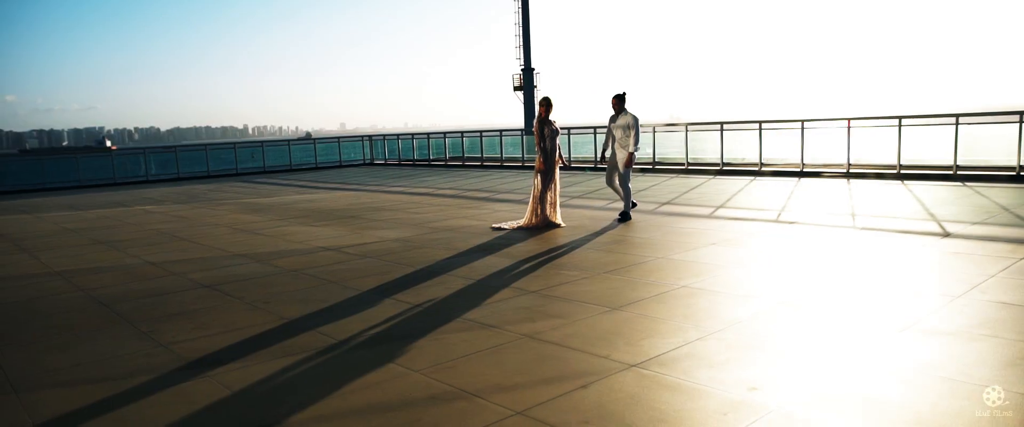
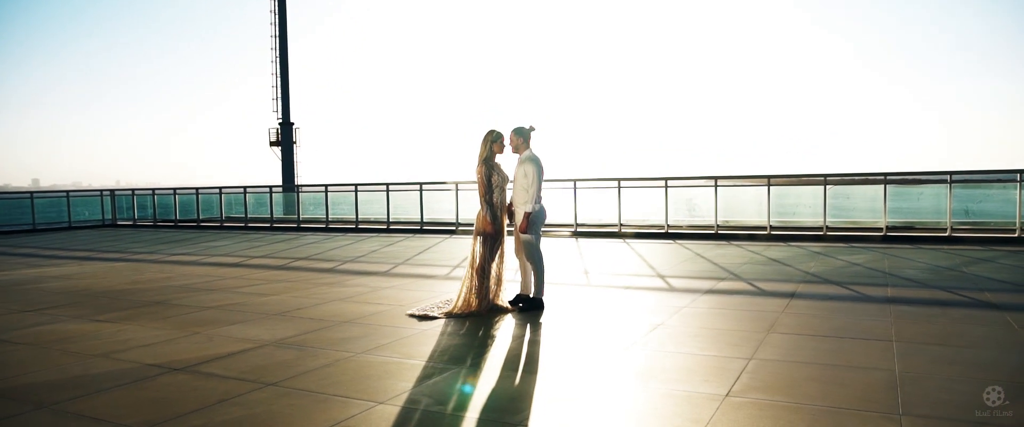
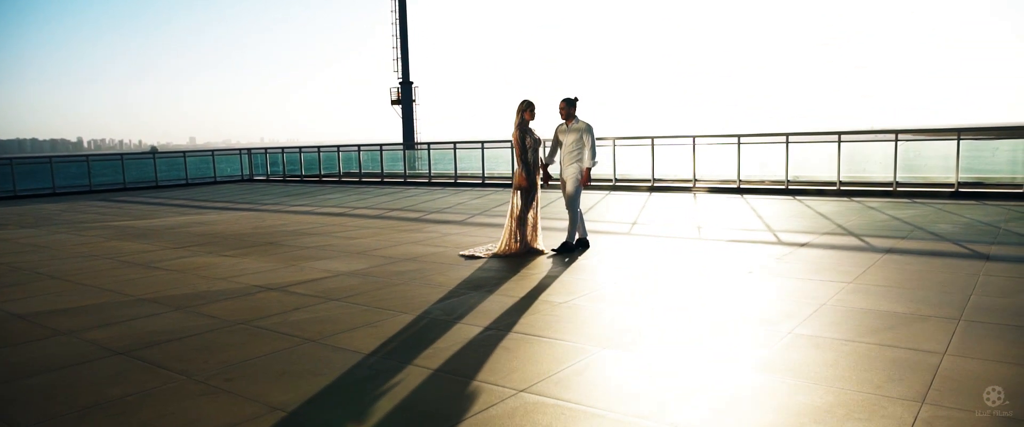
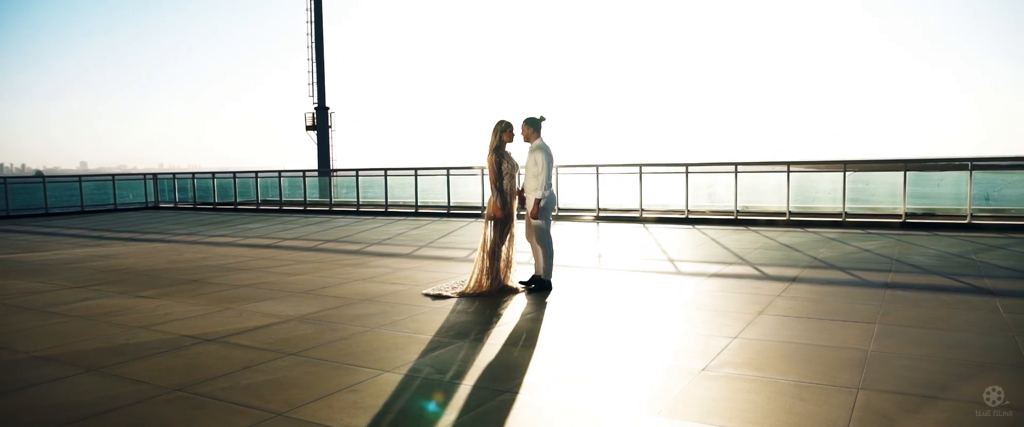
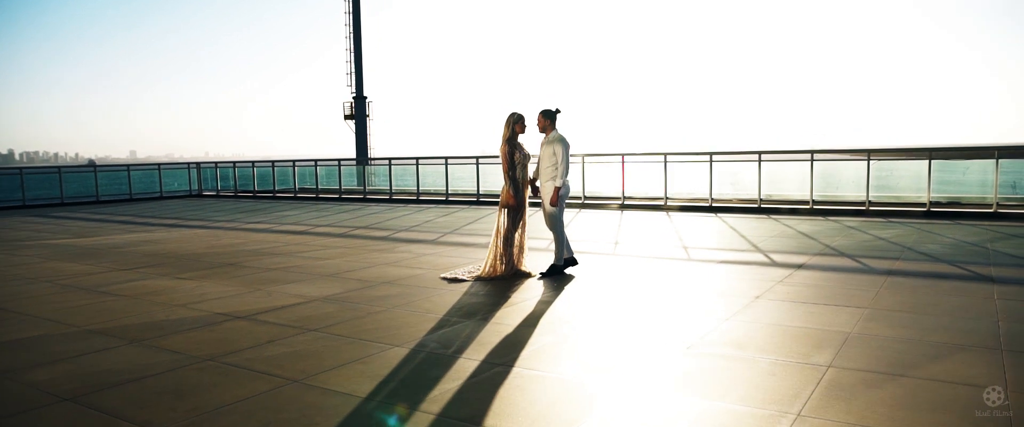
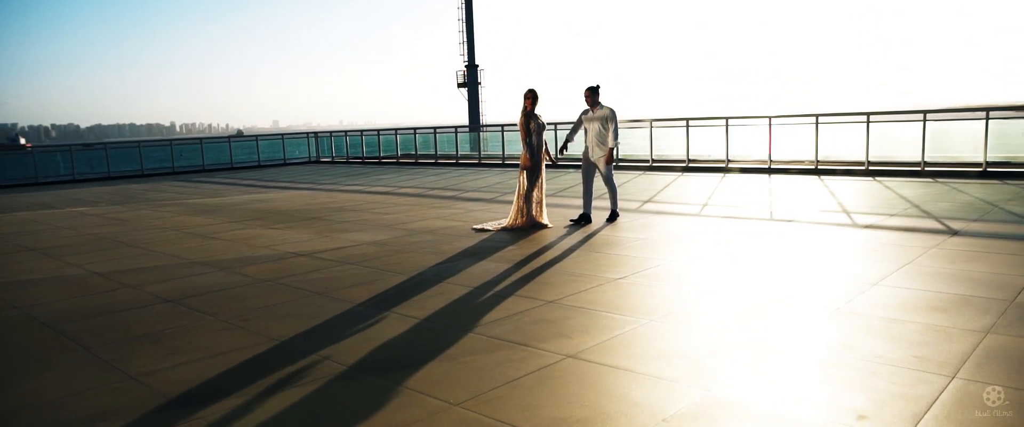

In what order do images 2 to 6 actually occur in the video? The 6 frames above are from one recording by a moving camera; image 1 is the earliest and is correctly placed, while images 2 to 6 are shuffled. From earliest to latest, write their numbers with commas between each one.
6, 3, 5, 4, 2
